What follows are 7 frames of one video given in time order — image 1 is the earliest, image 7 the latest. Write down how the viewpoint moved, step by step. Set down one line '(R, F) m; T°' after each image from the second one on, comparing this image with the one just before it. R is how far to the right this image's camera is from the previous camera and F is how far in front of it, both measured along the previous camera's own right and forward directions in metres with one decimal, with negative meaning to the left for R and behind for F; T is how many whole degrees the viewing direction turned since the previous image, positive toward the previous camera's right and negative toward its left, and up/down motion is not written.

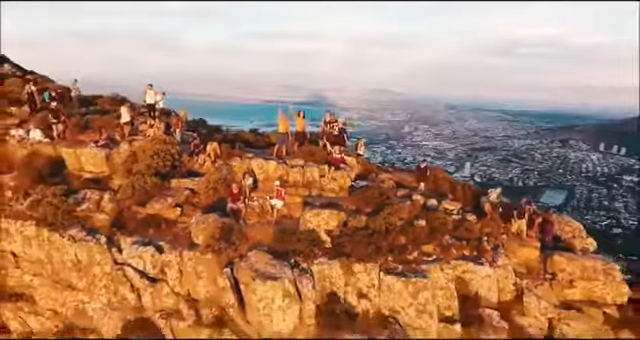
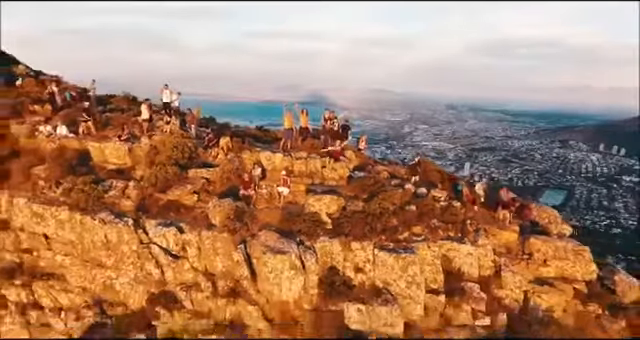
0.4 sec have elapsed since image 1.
(0.0, -1.2) m; 0°
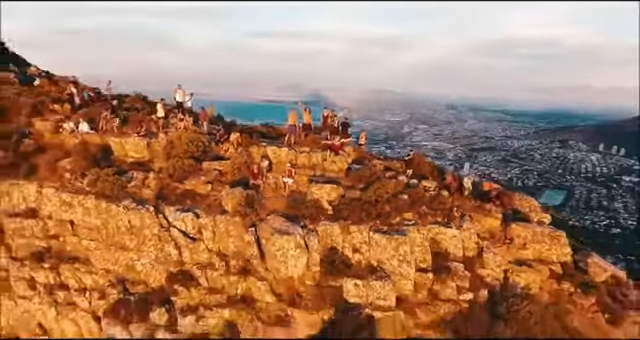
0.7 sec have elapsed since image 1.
(0.0, -1.2) m; 0°
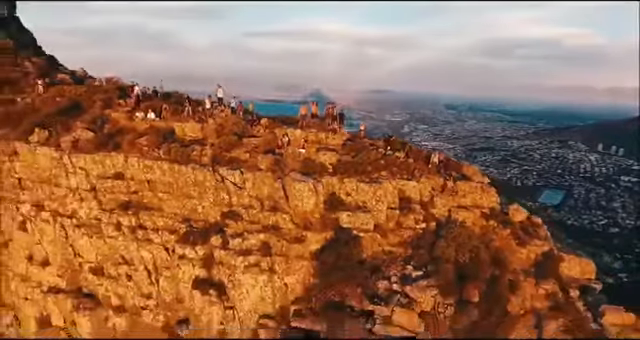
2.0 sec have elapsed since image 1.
(-0.1, -5.4) m; 0°
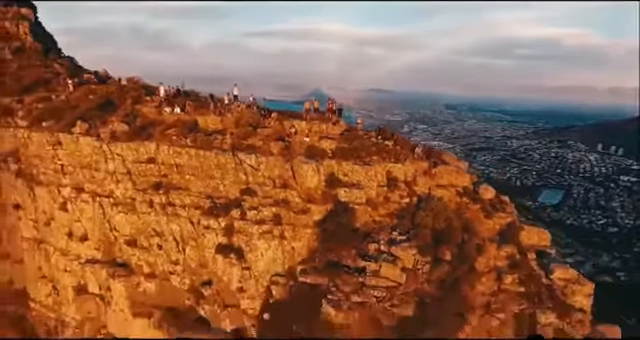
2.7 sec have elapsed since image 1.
(-0.1, -3.4) m; 0°
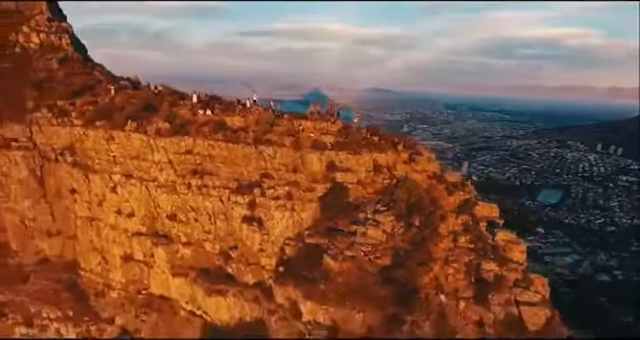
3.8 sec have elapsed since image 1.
(-0.1, -6.0) m; 0°
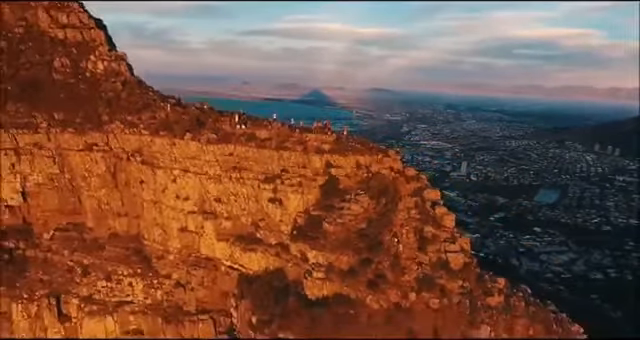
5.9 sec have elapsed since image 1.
(-0.1, -12.8) m; 0°
